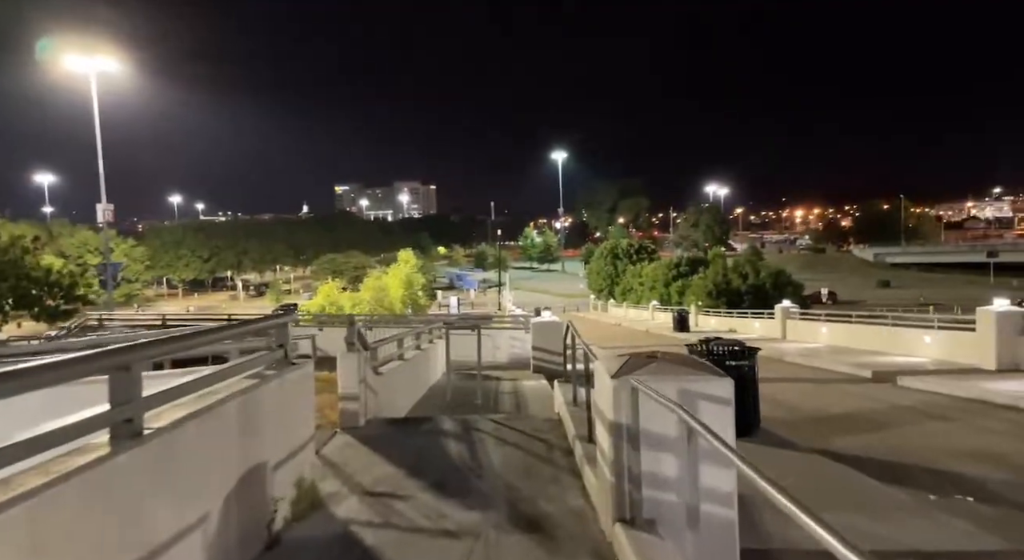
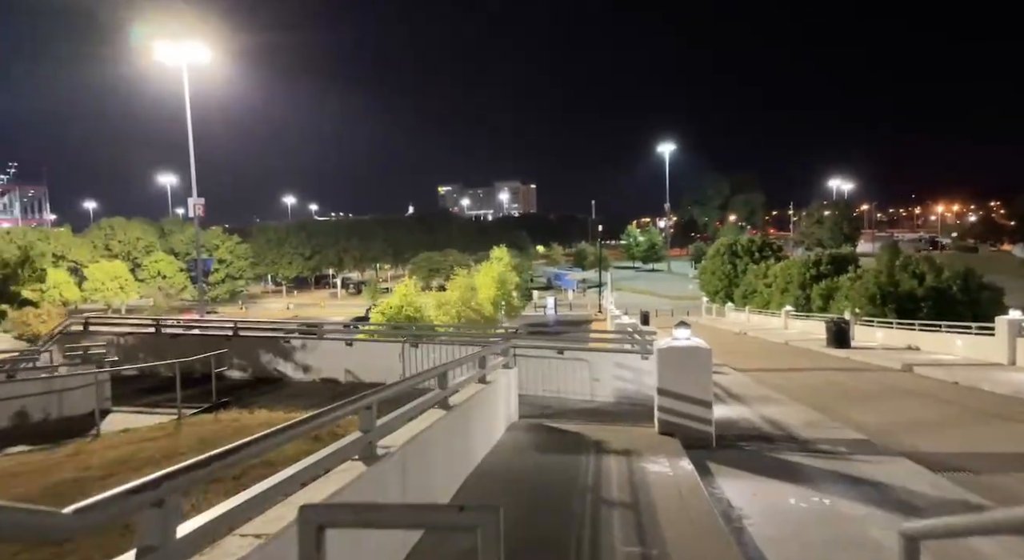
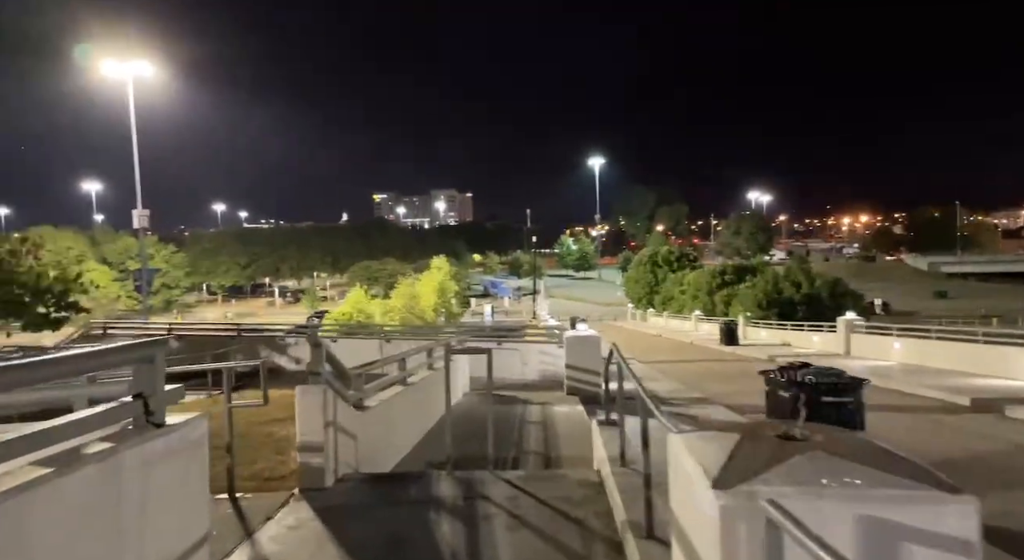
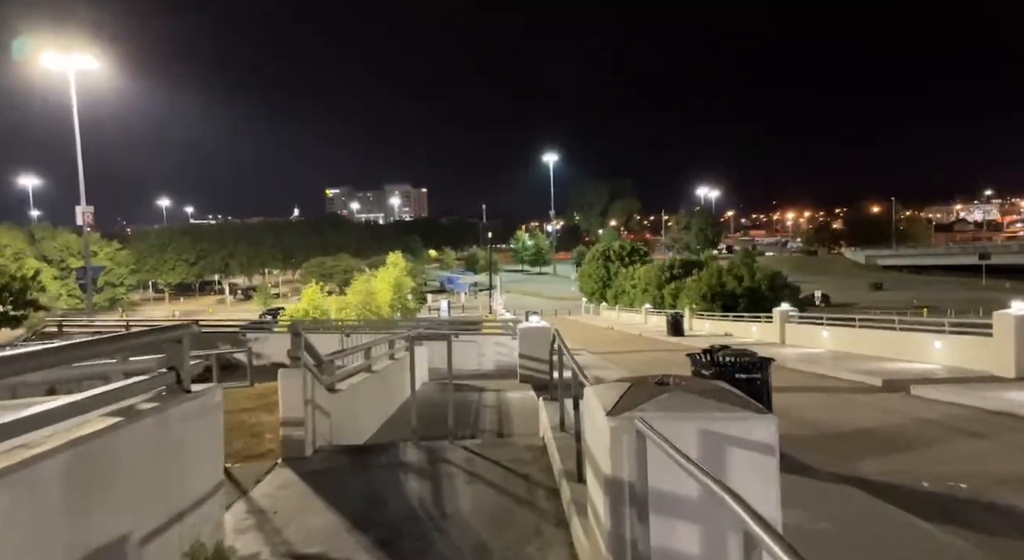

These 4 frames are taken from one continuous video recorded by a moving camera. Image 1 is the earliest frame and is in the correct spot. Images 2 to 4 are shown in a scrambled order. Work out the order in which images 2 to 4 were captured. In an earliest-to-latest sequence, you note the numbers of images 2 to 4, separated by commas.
4, 3, 2
